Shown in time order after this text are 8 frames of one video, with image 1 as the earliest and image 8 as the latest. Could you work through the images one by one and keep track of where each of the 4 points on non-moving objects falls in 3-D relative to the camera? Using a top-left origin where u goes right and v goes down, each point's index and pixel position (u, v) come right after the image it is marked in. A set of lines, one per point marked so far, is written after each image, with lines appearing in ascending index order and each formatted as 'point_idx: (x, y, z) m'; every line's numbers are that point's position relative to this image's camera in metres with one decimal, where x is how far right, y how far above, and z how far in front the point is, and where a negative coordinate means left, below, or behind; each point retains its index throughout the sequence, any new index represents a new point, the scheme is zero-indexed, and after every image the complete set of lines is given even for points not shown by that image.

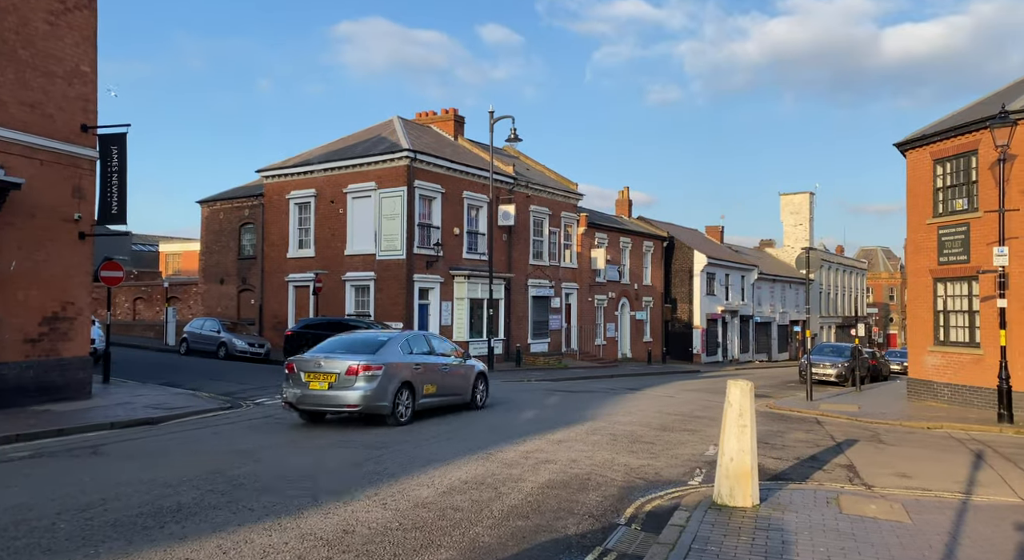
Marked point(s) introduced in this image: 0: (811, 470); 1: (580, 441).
0: (+3.7, -2.4, +9.7) m
1: (+0.9, -2.2, +10.8) m
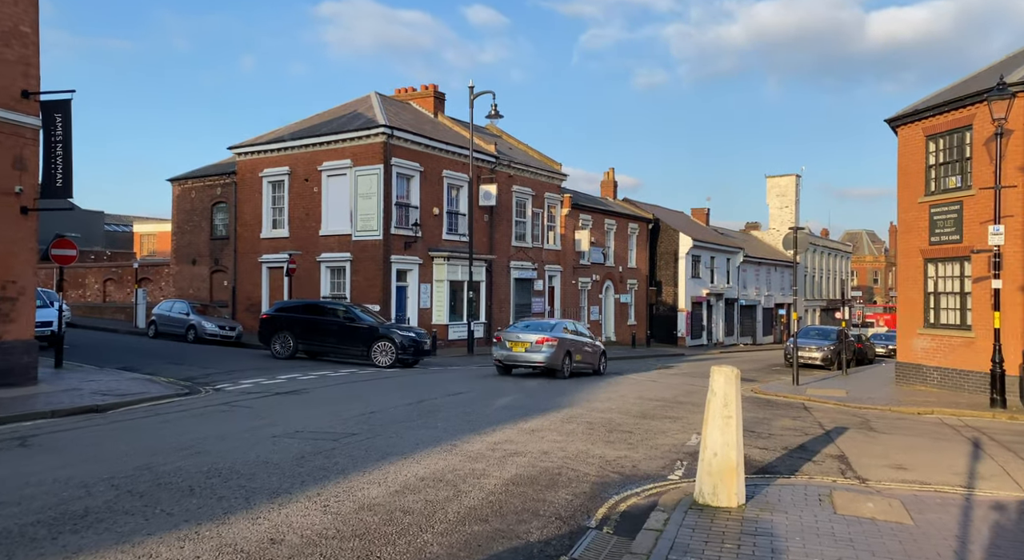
0: (+3.3, -2.1, +9.1) m
1: (+0.5, -1.9, +10.0) m
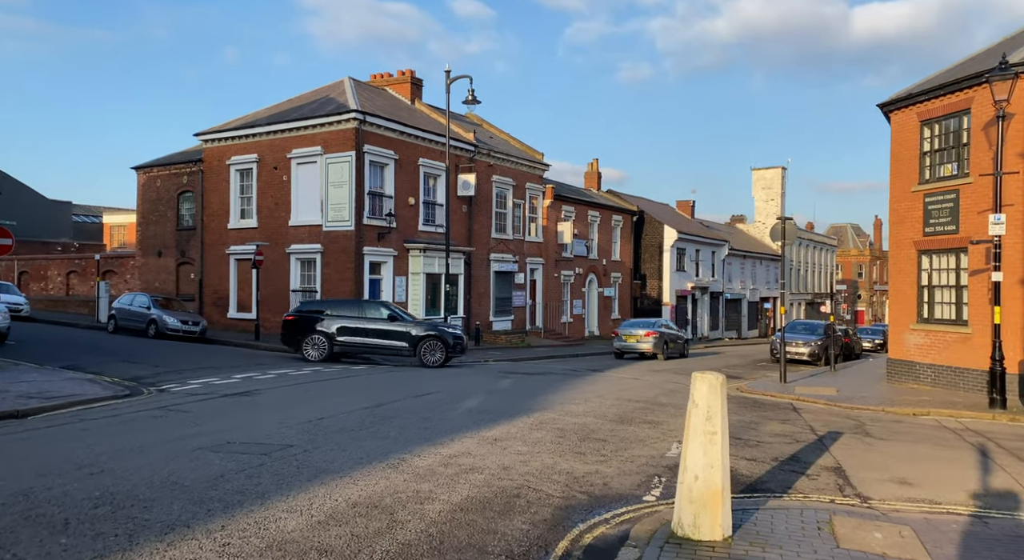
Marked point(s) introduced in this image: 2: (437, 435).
0: (+2.9, -2.0, +8.1) m
1: (+0.1, -1.8, +9.0) m
2: (-0.9, -1.8, +9.1) m
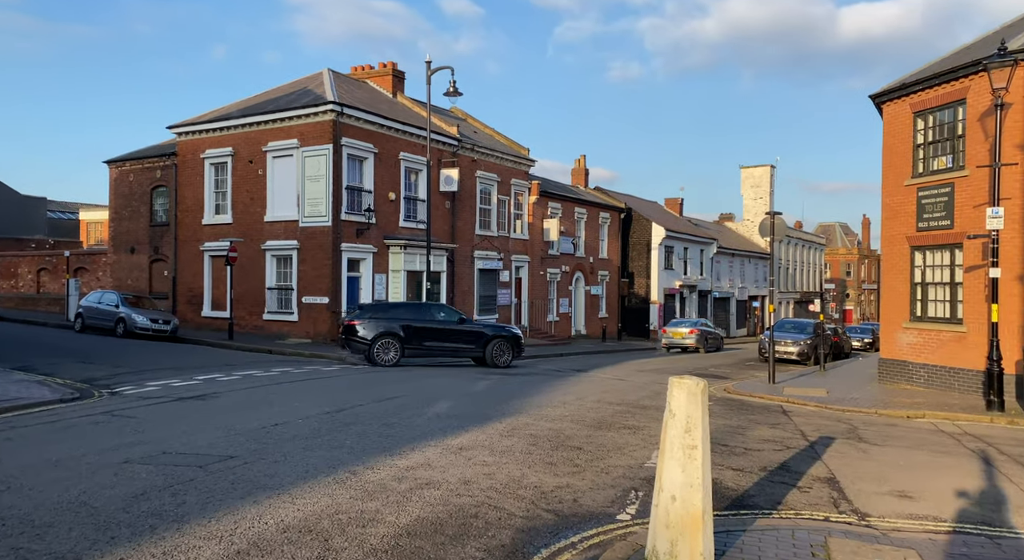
0: (+2.6, -2.0, +7.4) m
1: (-0.3, -1.8, +8.3) m
2: (-1.2, -1.7, +8.3) m
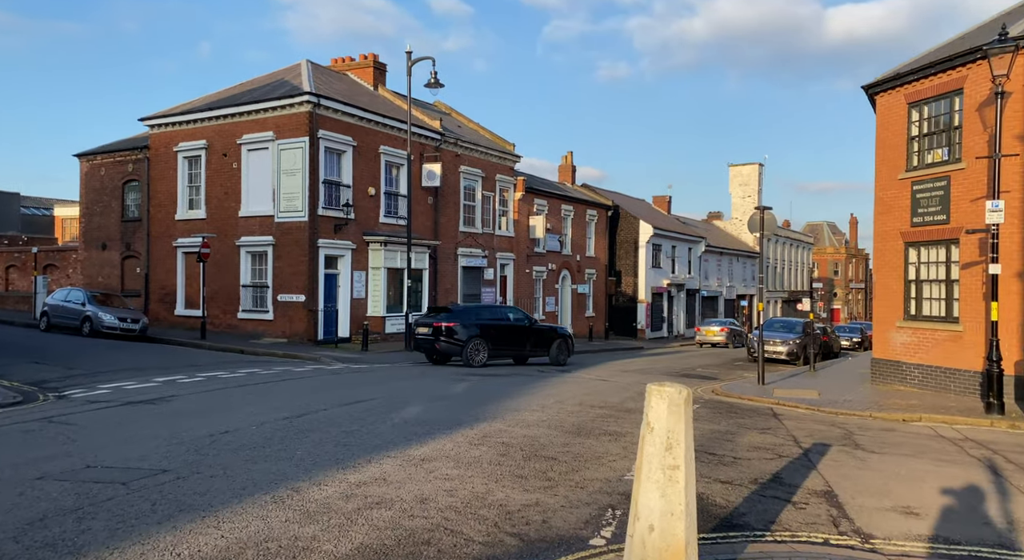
0: (+2.3, -1.9, +6.7) m
1: (-0.6, -1.7, +7.5) m
2: (-1.5, -1.7, +7.6) m
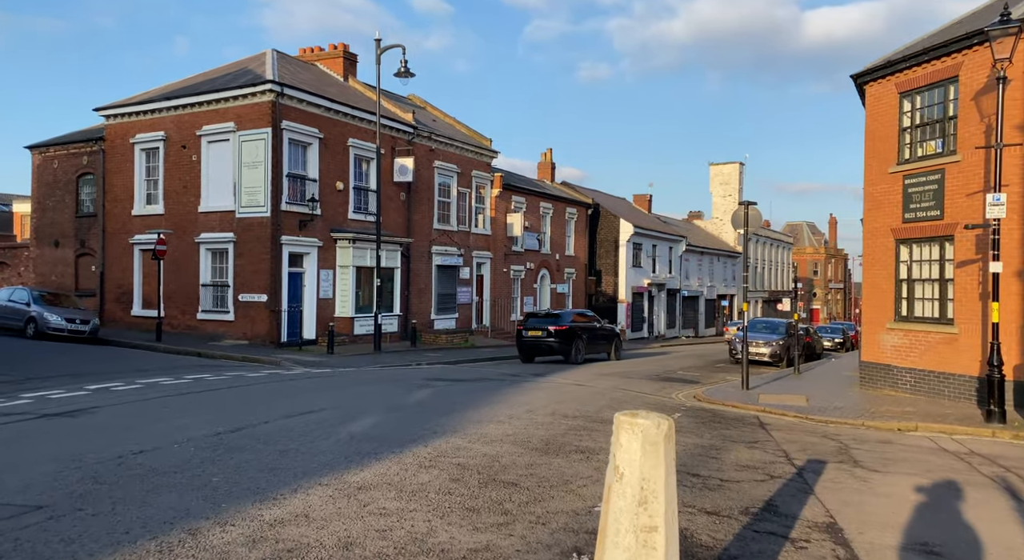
0: (+1.9, -1.9, +5.7) m
1: (-1.0, -1.7, +6.4) m
2: (-1.9, -1.7, +6.5) m
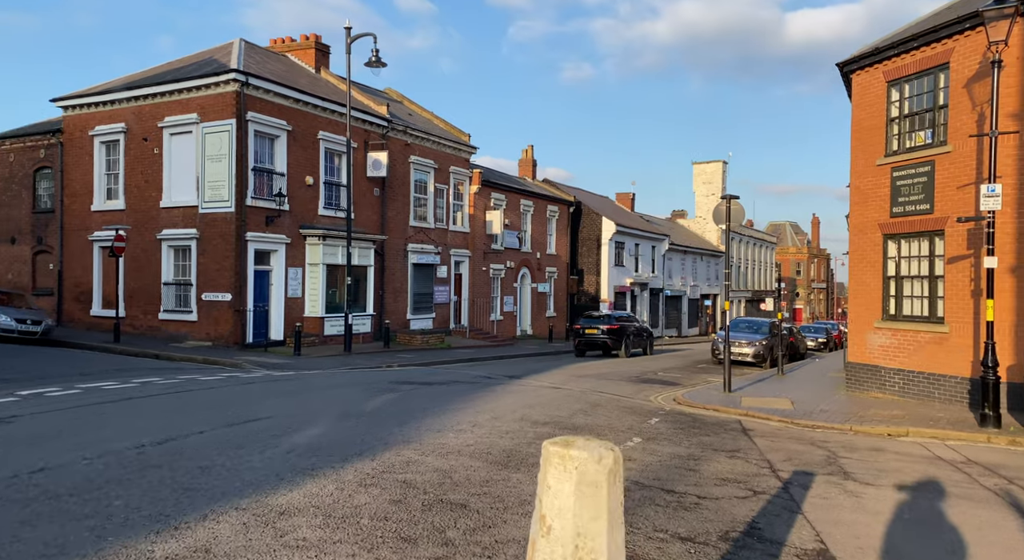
0: (+1.5, -1.8, +4.9) m
1: (-1.4, -1.7, +5.6) m
2: (-2.3, -1.6, +5.6) m
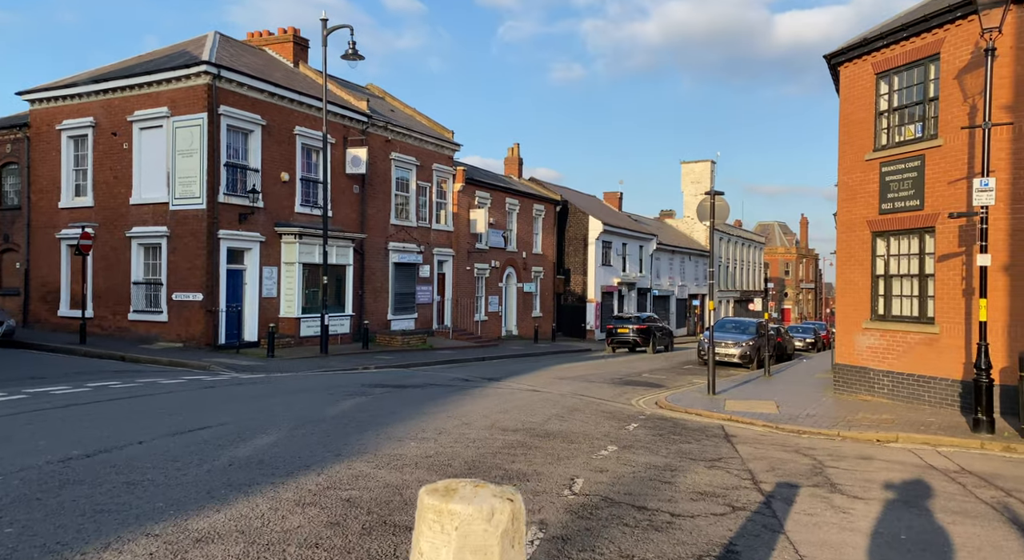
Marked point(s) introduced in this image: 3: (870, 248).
0: (+1.2, -1.8, +4.3) m
1: (-1.7, -1.6, +5.0) m
2: (-2.6, -1.6, +4.9) m
3: (+6.8, +0.6, +14.8) m
